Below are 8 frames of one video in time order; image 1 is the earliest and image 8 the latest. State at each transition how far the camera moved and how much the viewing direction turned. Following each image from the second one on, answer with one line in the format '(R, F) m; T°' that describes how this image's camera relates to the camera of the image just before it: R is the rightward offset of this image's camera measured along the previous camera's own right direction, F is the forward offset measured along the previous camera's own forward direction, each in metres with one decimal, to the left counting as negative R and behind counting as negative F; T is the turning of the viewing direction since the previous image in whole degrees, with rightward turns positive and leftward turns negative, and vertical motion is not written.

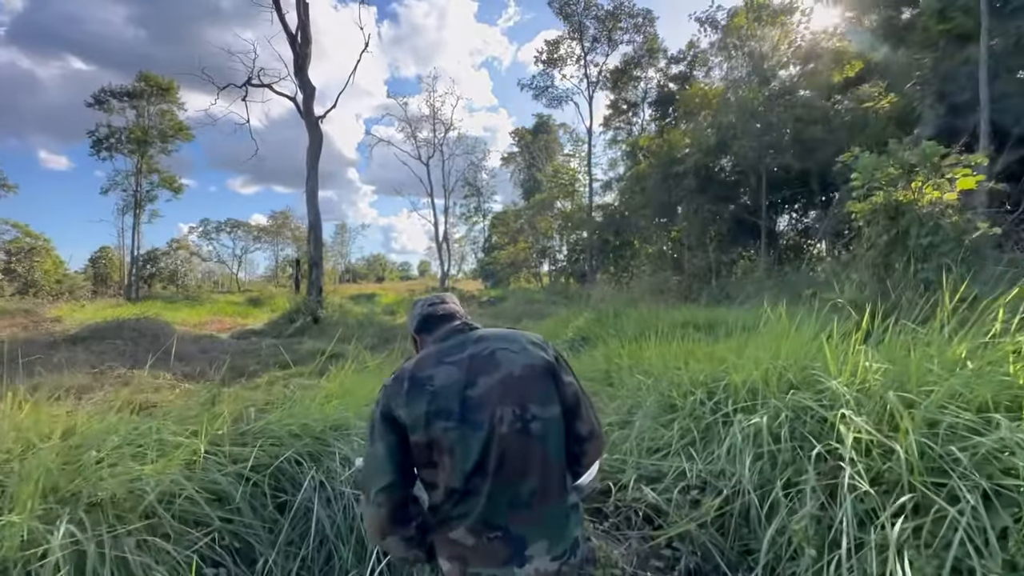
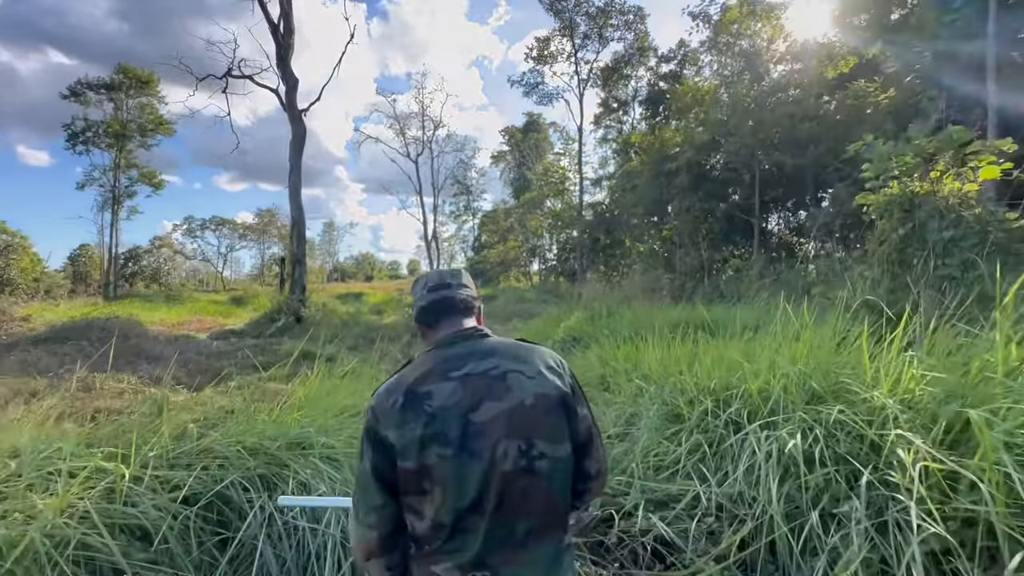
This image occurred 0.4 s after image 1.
(0.0, +0.3) m; +1°
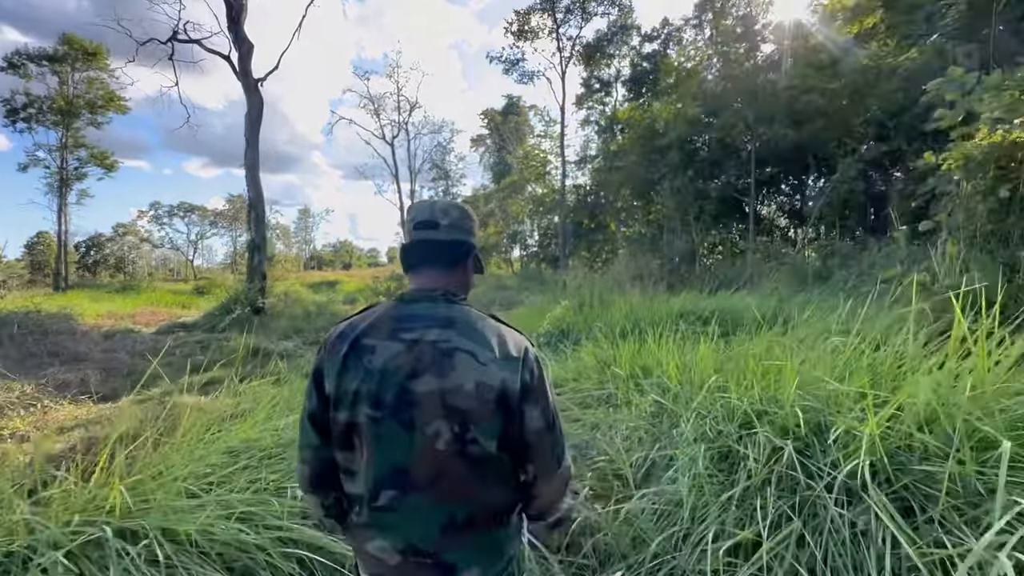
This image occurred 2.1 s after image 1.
(0.0, +0.9) m; +2°
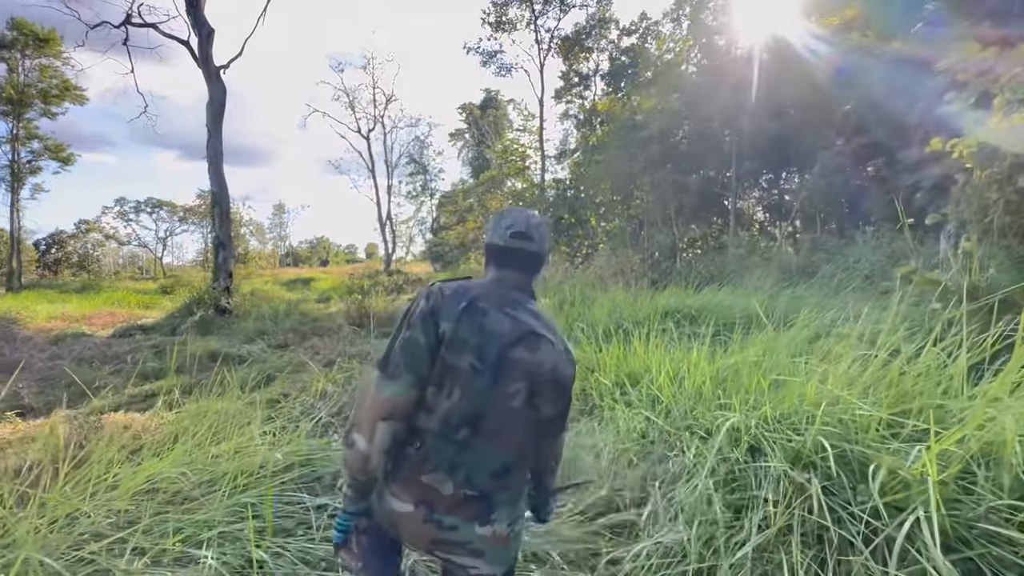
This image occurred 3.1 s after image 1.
(0.0, +0.3) m; +2°
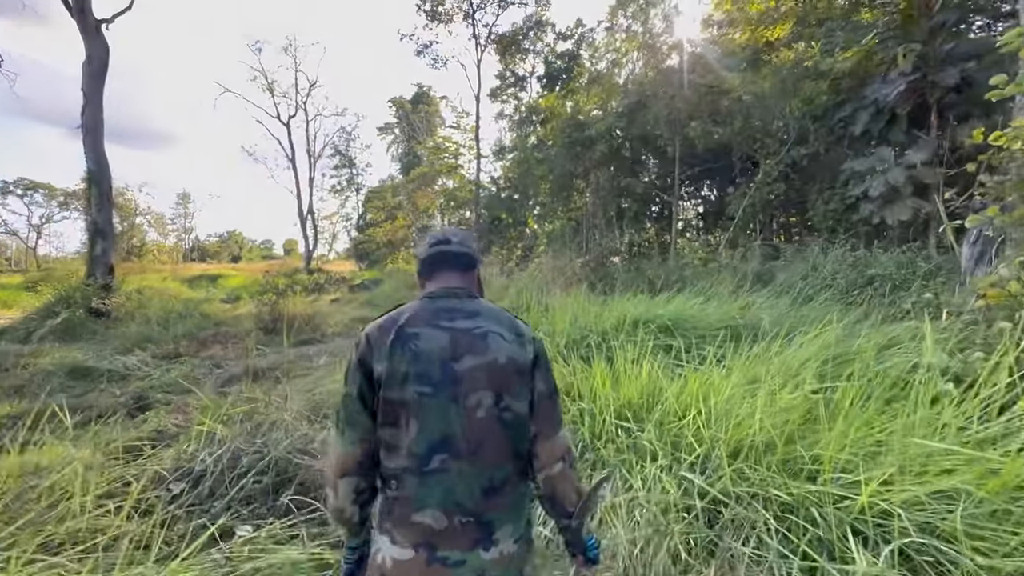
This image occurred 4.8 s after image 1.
(-0.2, +0.8) m; +9°
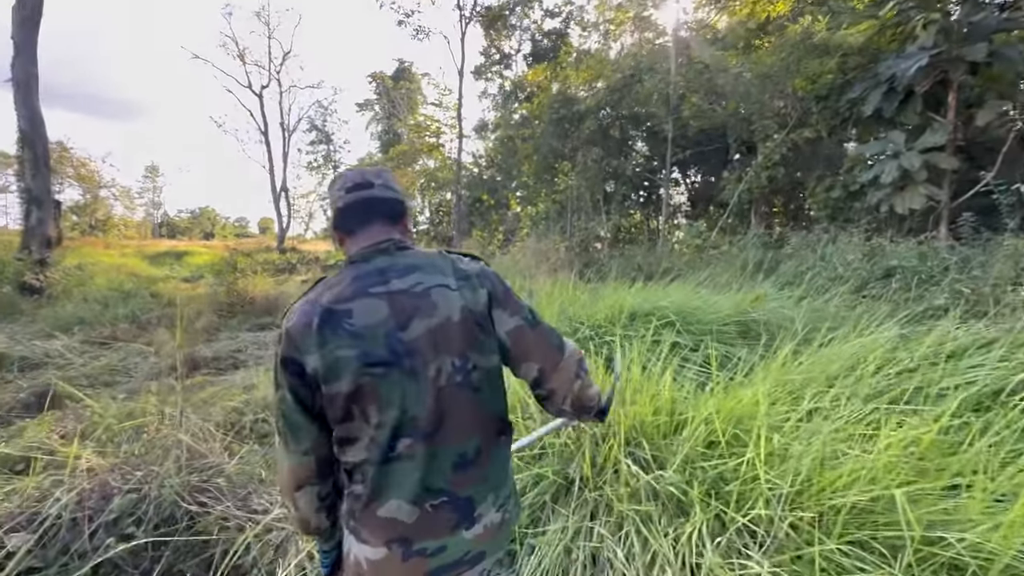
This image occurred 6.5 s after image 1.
(0.0, +0.6) m; +2°
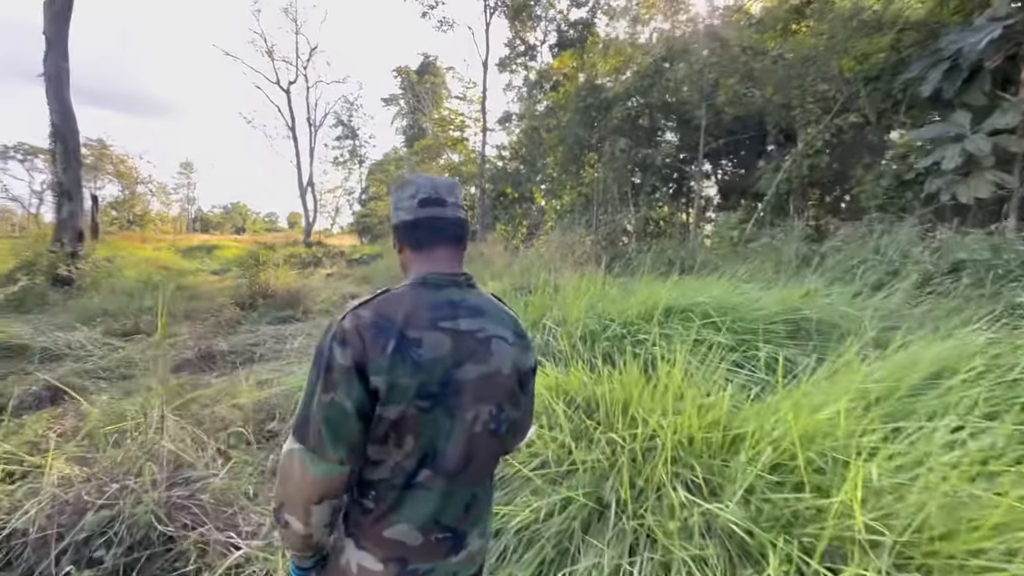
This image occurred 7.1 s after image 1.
(0.0, +0.3) m; -3°
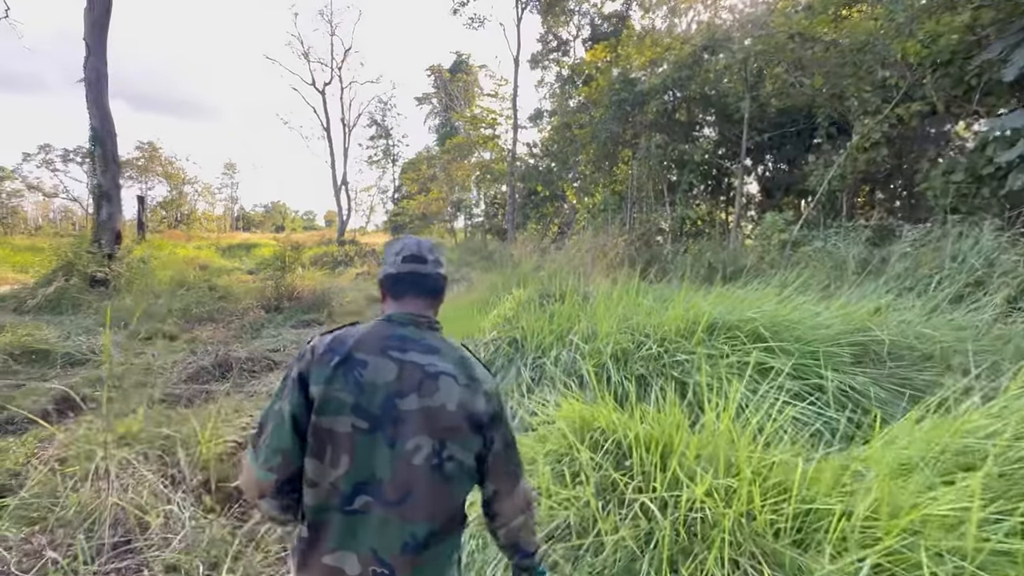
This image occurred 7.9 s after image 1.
(+0.1, +0.3) m; -4°
